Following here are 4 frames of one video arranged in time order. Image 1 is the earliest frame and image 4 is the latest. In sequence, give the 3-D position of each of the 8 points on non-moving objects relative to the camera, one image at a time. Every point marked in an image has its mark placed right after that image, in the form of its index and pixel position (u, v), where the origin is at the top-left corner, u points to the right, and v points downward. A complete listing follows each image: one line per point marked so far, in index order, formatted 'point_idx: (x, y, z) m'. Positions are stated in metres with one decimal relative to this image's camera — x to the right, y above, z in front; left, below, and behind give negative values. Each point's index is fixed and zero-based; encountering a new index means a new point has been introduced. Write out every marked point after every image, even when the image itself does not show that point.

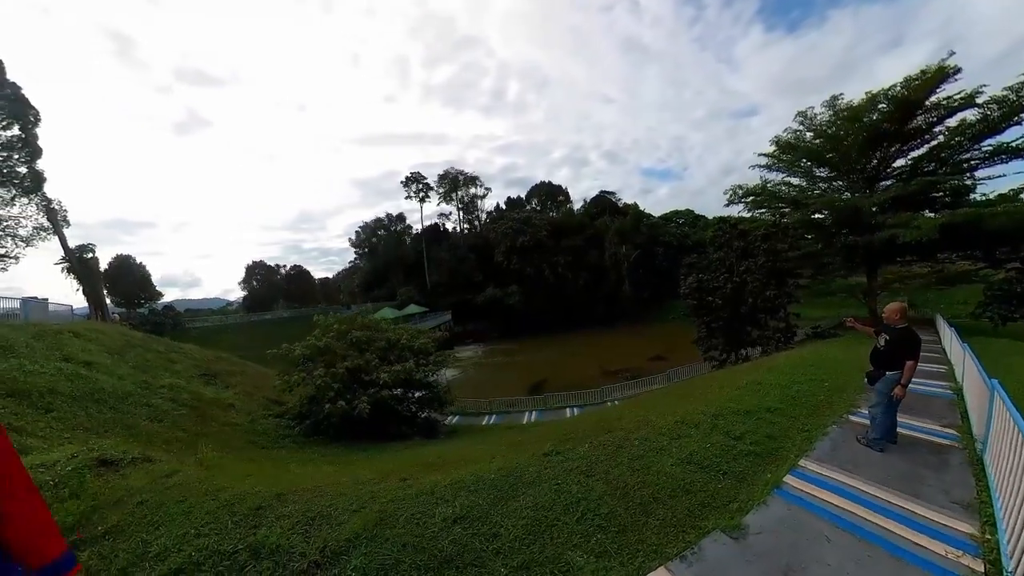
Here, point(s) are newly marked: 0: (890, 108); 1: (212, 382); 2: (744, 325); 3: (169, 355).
0: (+15.8, +7.8, +13.8) m
1: (-15.3, -4.1, +16.7) m
2: (+9.0, -1.4, +12.5) m
3: (-19.4, -3.1, +18.5) m
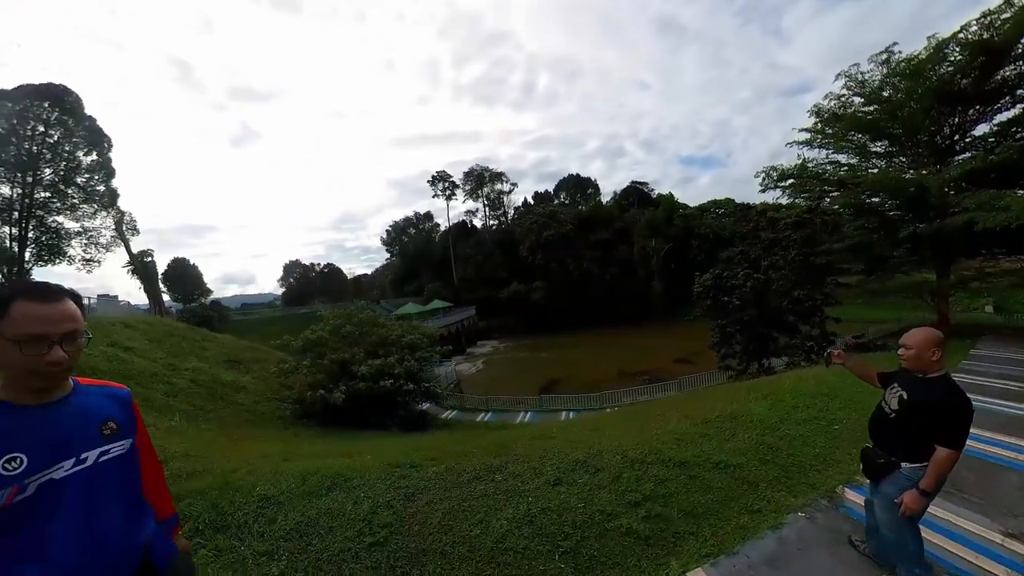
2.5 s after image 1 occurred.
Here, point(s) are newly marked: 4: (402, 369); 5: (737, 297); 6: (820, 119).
0: (+15.5, +7.9, +11.0) m
1: (-15.1, -4.1, +17.8) m
2: (+8.5, -1.4, +10.7) m
3: (-18.9, -3.0, +20.0) m
4: (-4.9, -3.2, +14.0) m
5: (+7.5, -0.3, +10.7) m
6: (+13.2, +7.2, +13.9) m
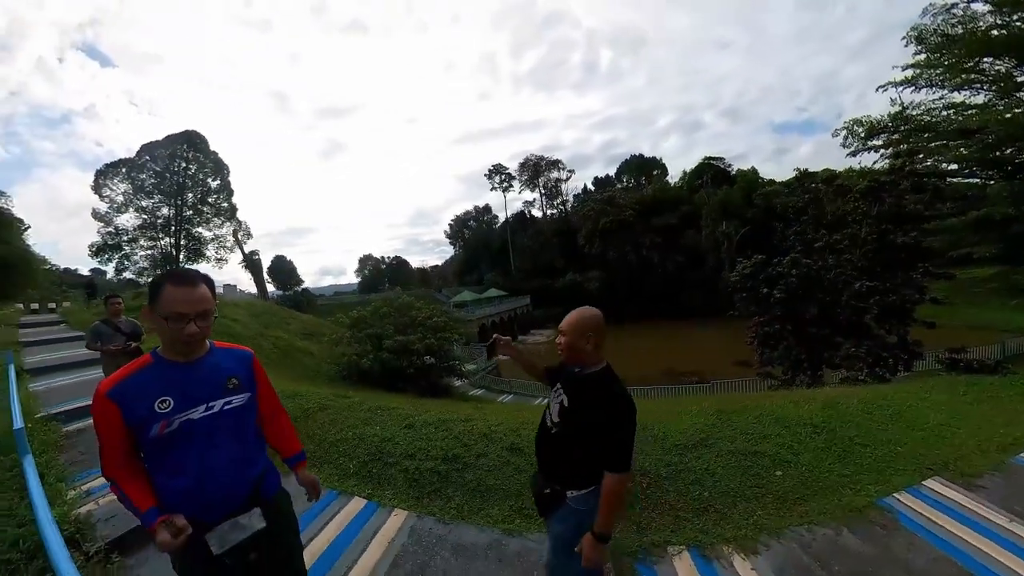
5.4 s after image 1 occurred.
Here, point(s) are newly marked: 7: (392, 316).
0: (+15.1, +8.1, +7.0) m
1: (-13.2, -3.5, +20.6) m
2: (+8.3, -1.1, +8.4) m
3: (-16.5, -2.4, +23.6) m
4: (-4.1, -2.8, +14.6) m
5: (+7.3, 0.0, +8.7) m
6: (+13.5, +7.6, +10.2) m
7: (-6.0, -1.5, +16.0) m
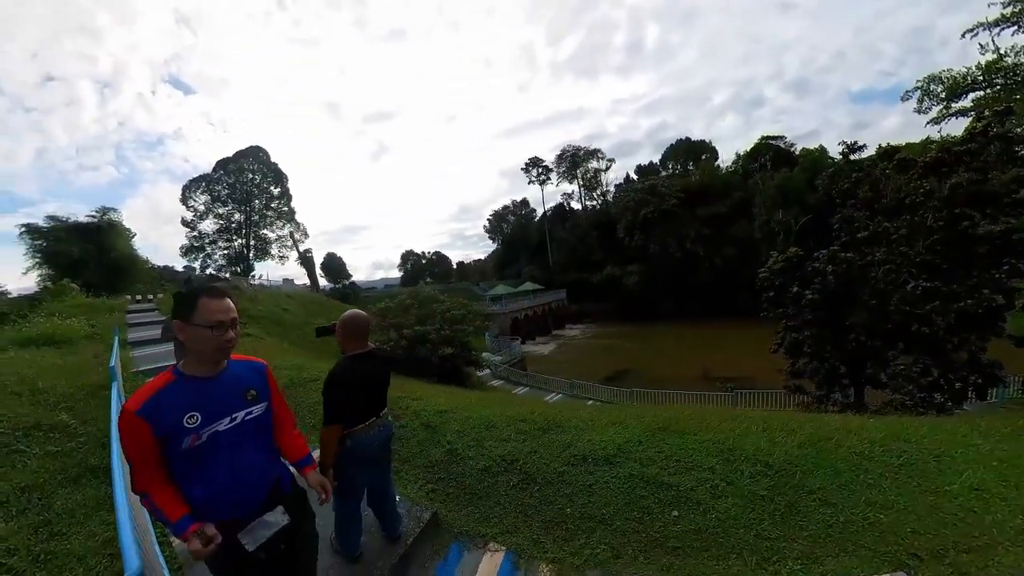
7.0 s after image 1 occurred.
0: (+14.6, +8.0, +4.7) m
1: (-11.5, -3.3, +22.4) m
2: (+8.1, -1.2, +7.3) m
3: (-14.3, -2.1, +25.8) m
4: (-3.3, -2.7, +15.2) m
5: (+7.1, -0.1, +7.6) m
6: (+13.5, +7.5, +8.2) m
7: (-5.0, -1.4, +16.8) m
